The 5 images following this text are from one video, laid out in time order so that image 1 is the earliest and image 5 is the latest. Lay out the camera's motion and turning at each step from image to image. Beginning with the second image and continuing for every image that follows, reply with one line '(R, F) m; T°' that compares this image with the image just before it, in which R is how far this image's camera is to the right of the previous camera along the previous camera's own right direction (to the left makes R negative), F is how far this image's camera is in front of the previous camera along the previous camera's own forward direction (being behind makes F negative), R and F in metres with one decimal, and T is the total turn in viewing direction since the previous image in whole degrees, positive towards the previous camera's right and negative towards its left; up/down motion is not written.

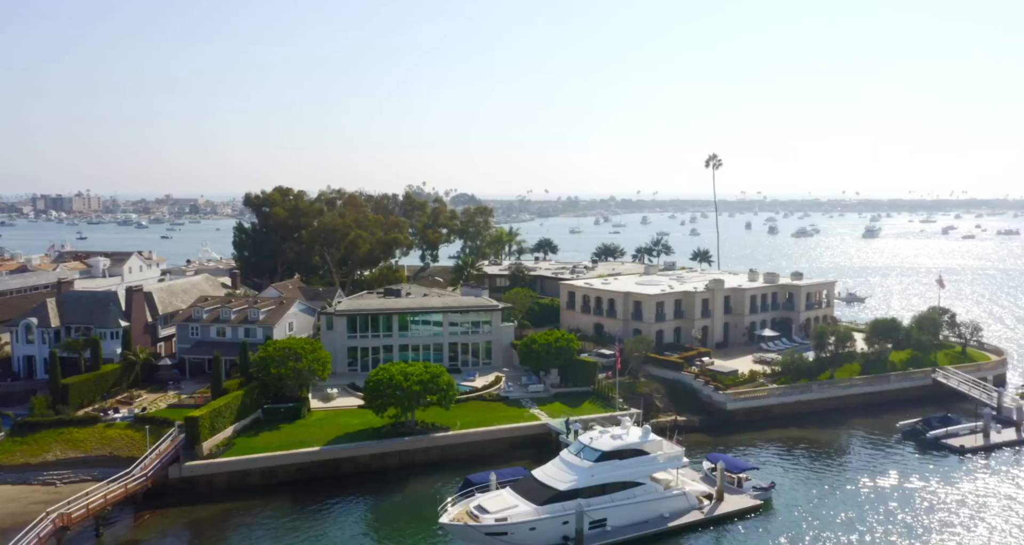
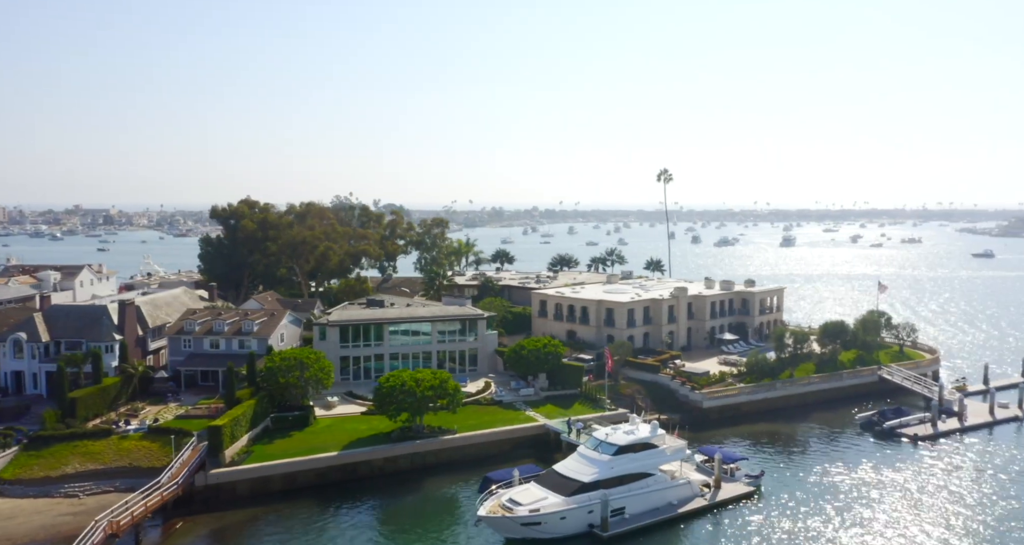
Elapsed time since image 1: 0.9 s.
(-4.5, -2.2) m; +6°
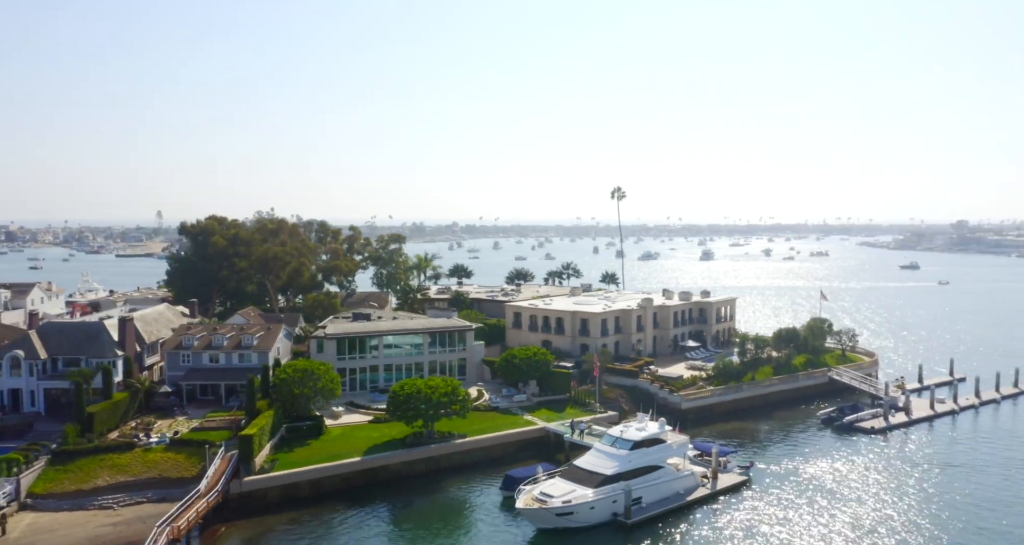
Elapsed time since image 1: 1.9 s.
(-5.1, -2.6) m; +6°
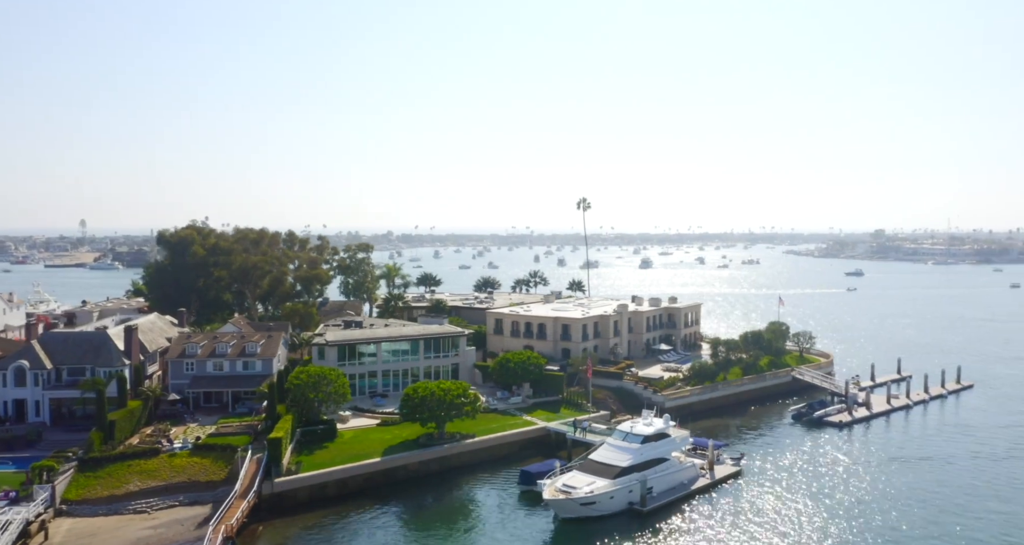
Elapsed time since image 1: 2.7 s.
(-4.4, -2.3) m; +5°
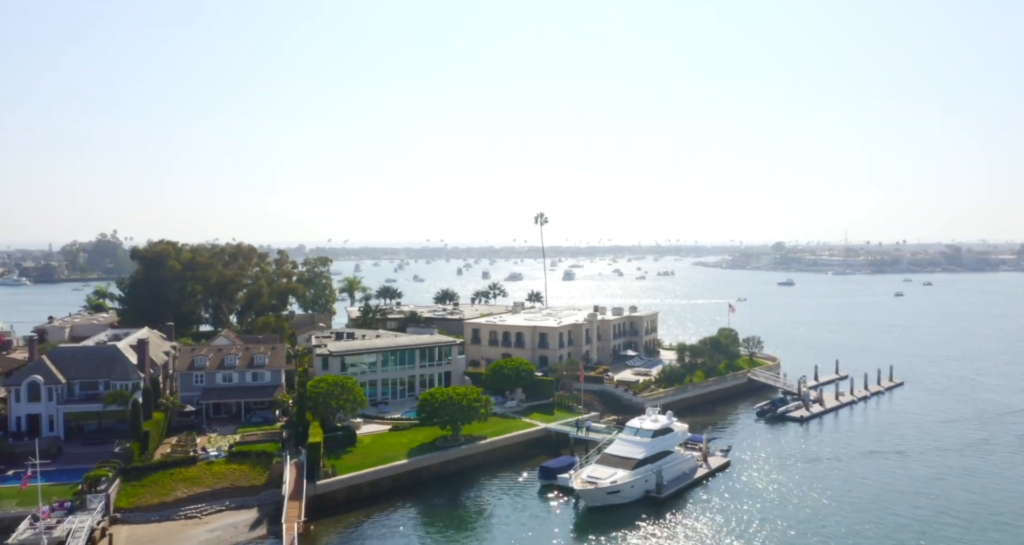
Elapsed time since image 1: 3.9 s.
(-6.2, -3.0) m; +6°
